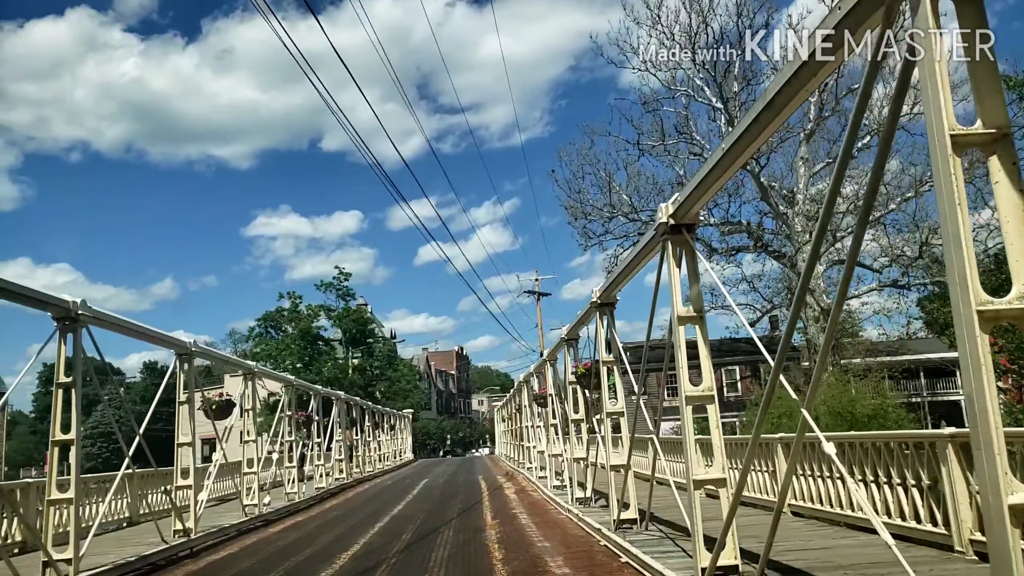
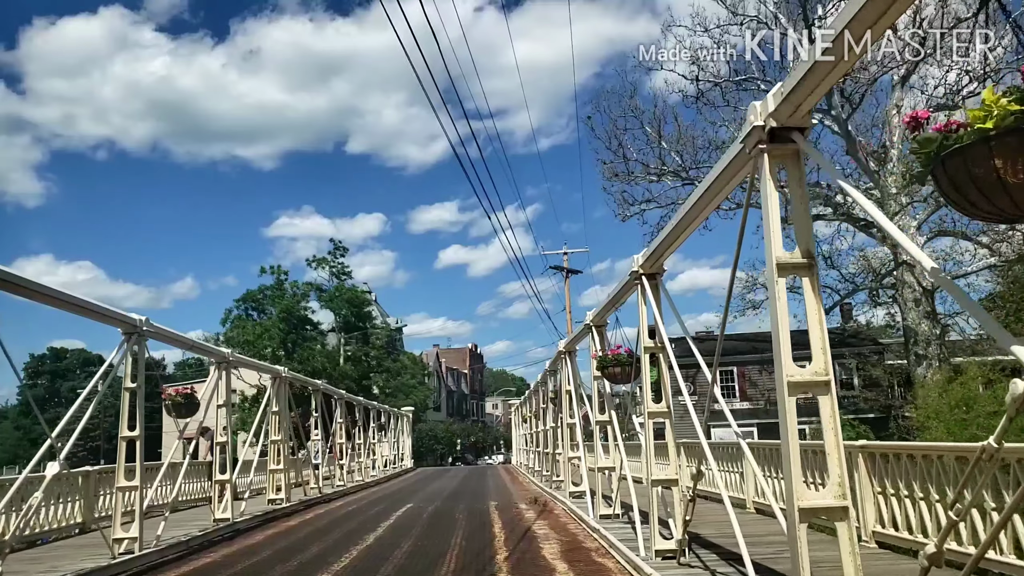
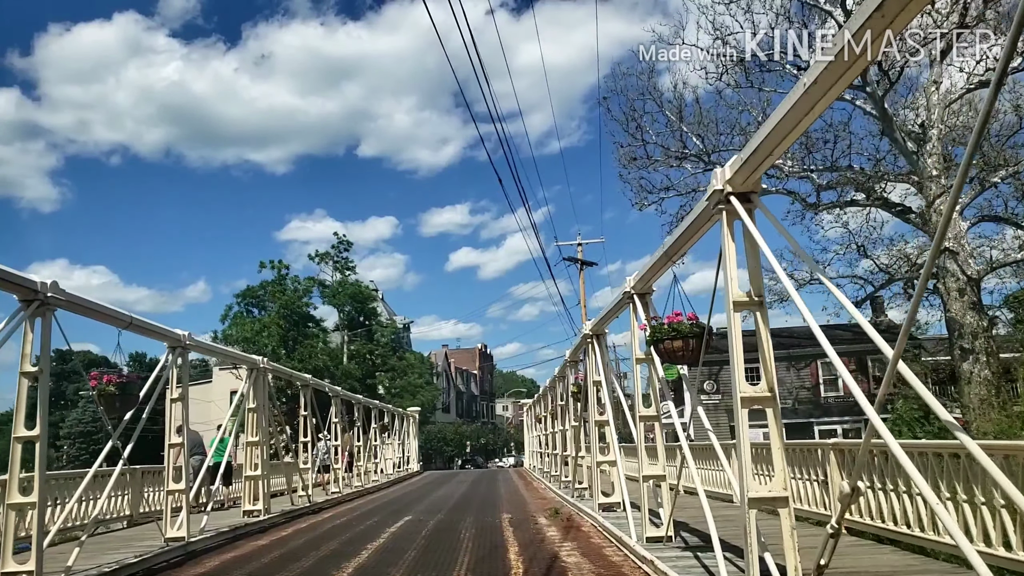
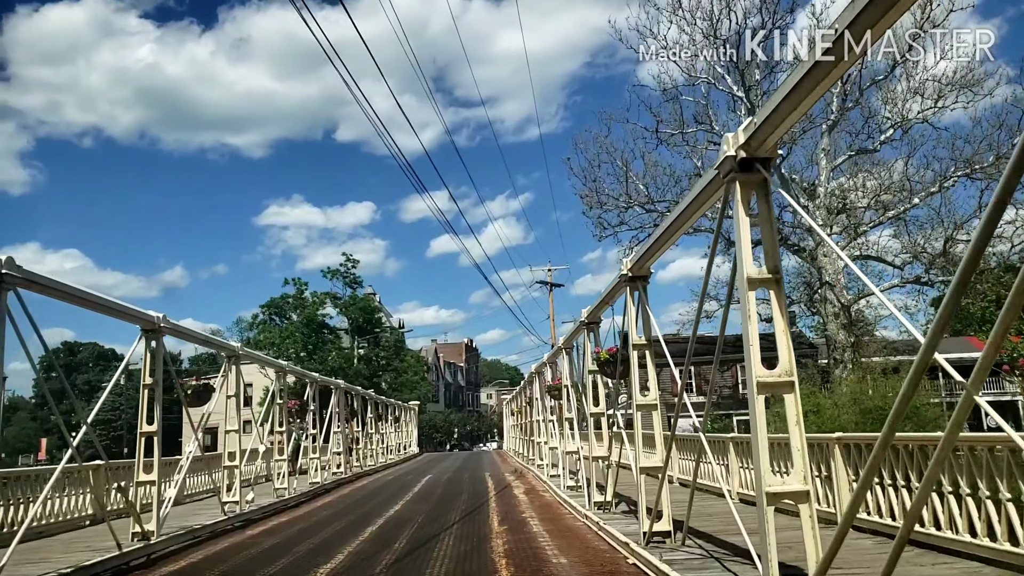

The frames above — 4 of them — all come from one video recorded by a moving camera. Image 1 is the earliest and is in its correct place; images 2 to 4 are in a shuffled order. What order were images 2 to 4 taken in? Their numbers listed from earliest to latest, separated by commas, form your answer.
4, 2, 3
